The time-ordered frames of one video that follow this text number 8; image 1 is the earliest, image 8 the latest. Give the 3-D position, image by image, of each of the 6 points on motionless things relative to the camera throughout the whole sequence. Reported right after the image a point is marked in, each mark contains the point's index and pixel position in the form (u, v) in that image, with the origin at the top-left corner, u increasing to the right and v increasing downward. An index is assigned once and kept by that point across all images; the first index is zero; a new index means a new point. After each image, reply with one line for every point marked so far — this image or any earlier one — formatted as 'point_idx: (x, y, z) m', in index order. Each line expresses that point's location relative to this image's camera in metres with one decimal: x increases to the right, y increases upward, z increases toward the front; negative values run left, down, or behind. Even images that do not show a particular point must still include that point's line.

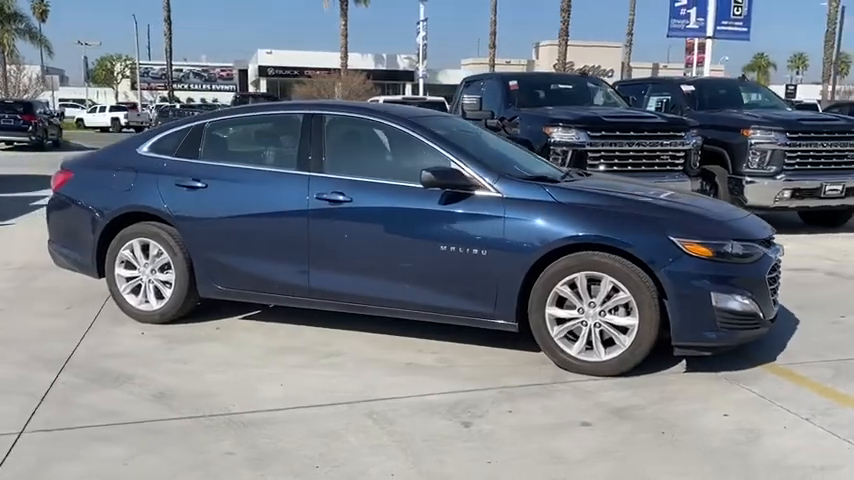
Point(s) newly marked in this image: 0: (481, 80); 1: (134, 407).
0: (+0.9, +2.6, +12.3) m
1: (-1.6, -0.9, +4.2) m
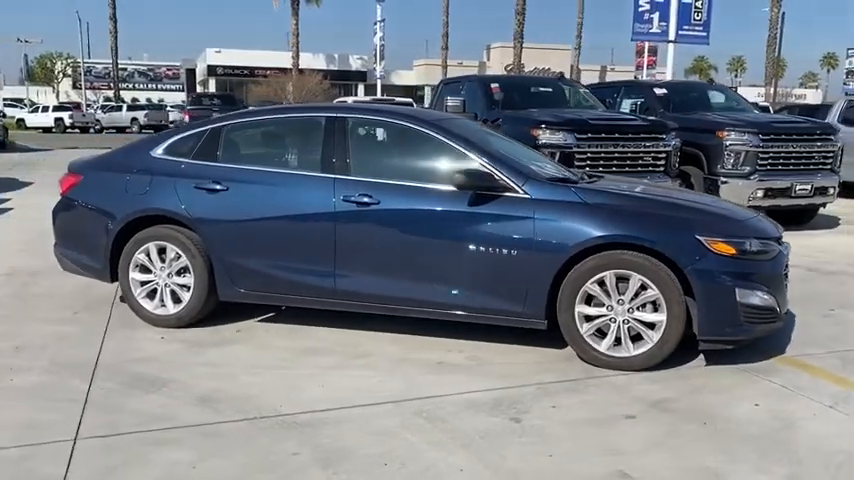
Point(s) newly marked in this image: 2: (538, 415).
0: (+0.6, +2.6, +12.4) m
1: (-1.4, -1.0, +4.1) m
2: (+0.6, -1.0, +4.2) m
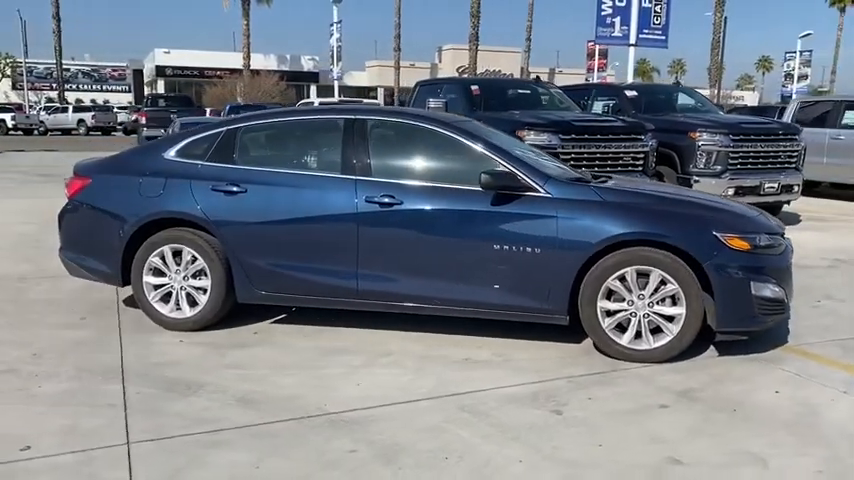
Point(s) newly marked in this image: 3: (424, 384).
0: (+0.2, +2.6, +12.5) m
1: (-1.1, -1.0, +4.2) m
2: (+0.9, -1.0, +4.3) m
3: (0.0, -0.9, +4.7) m
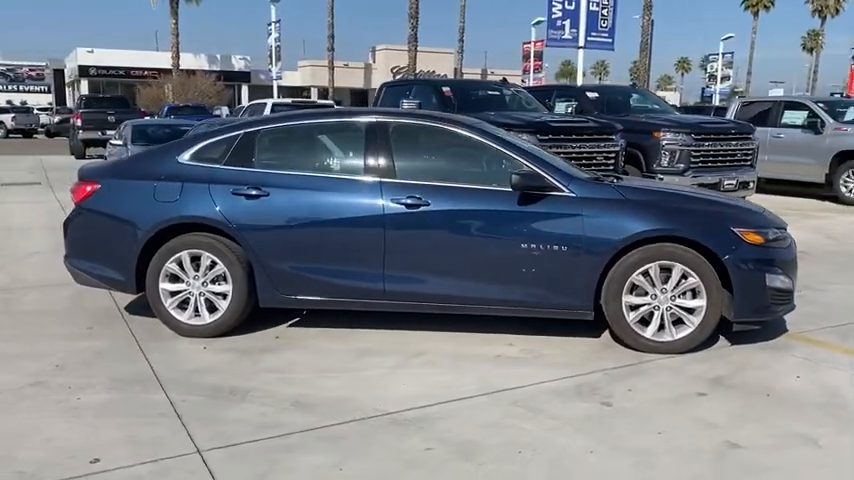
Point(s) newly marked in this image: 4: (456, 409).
0: (-0.3, +2.6, +12.6) m
1: (-0.8, -1.0, +4.1) m
2: (+1.2, -1.0, +4.5) m
3: (+0.3, -0.9, +4.8) m
4: (+0.2, -1.0, +4.3) m
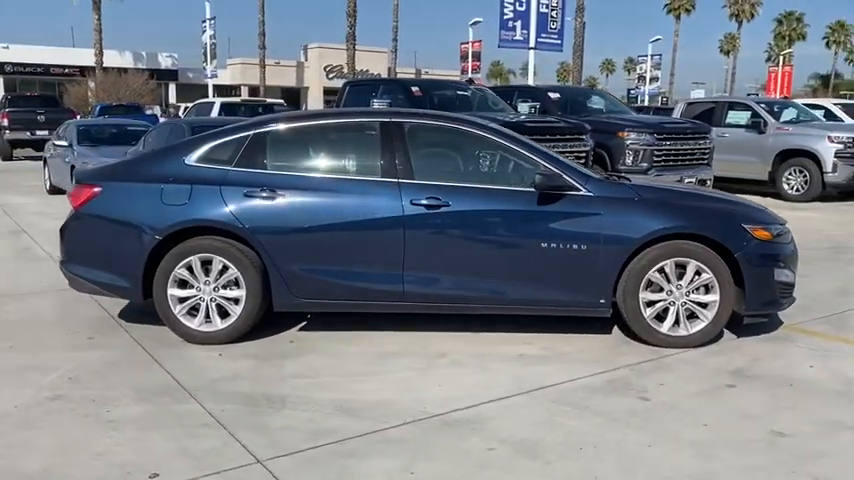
0: (-0.8, +2.6, +12.5) m
1: (-0.5, -1.0, +4.1) m
2: (+1.4, -0.9, +4.6) m
3: (+0.5, -0.9, +4.8) m
4: (+0.4, -1.0, +4.3) m
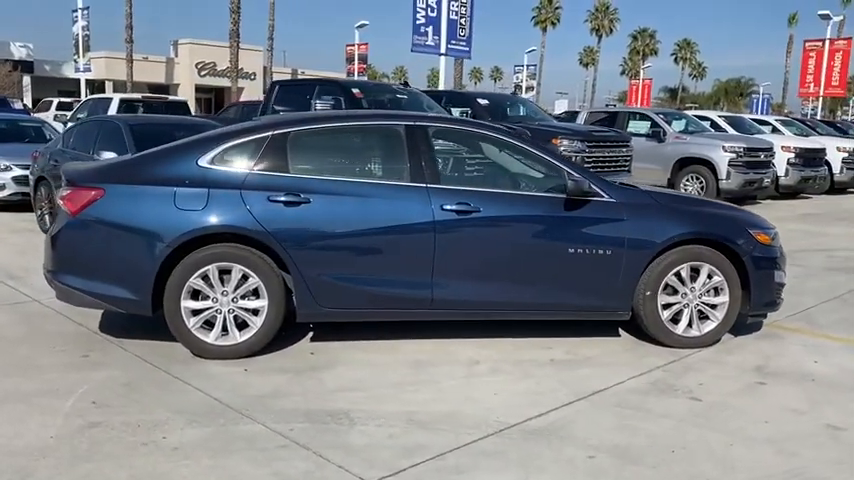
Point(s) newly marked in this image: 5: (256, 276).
0: (-1.9, +2.5, +12.2) m
1: (0.0, -1.0, +3.9) m
2: (+1.8, -1.0, +4.8) m
3: (+0.8, -0.9, +4.8) m
4: (+0.8, -1.0, +4.3) m
5: (-1.2, -0.2, +5.1) m
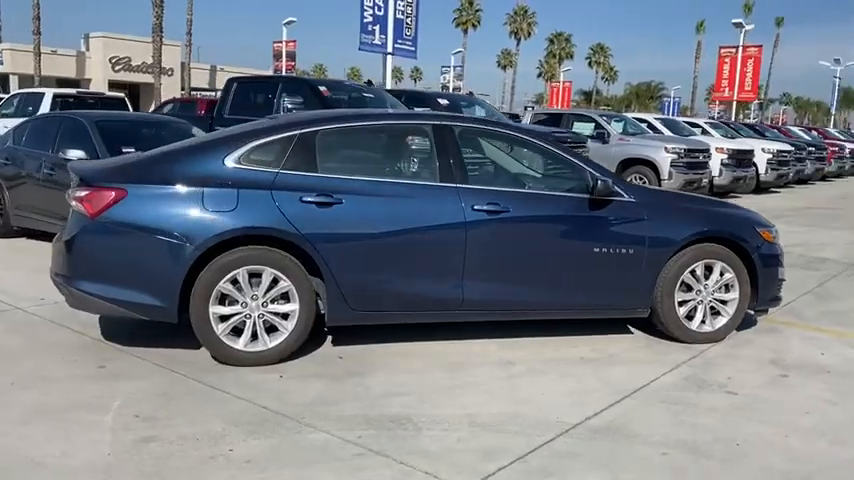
0: (-2.4, +2.5, +11.9) m
1: (+0.3, -1.0, +3.9) m
2: (+2.0, -1.0, +4.9) m
3: (+1.1, -0.9, +4.8) m
4: (+1.2, -1.0, +4.4) m
5: (-0.9, -0.3, +5.0) m
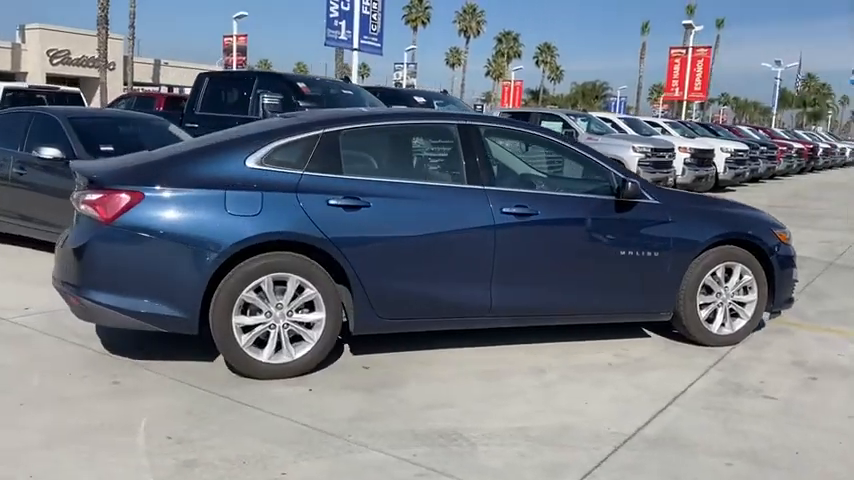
0: (-2.7, +2.5, +11.5) m
1: (+0.6, -1.1, +3.7) m
2: (+2.2, -1.0, +4.9) m
3: (+1.3, -1.0, +4.7) m
4: (+1.4, -1.0, +4.3) m
5: (-0.7, -0.3, +4.7) m
